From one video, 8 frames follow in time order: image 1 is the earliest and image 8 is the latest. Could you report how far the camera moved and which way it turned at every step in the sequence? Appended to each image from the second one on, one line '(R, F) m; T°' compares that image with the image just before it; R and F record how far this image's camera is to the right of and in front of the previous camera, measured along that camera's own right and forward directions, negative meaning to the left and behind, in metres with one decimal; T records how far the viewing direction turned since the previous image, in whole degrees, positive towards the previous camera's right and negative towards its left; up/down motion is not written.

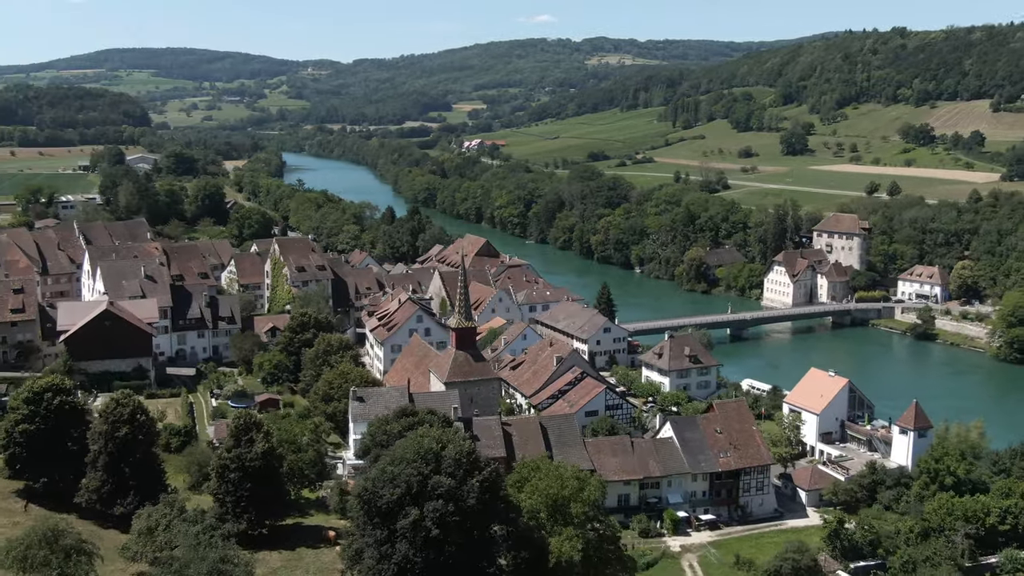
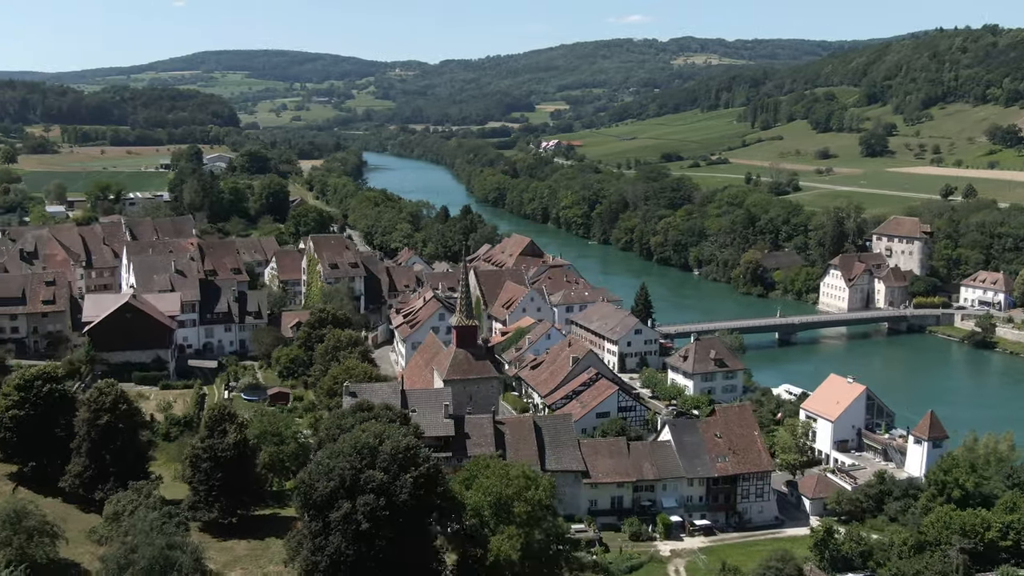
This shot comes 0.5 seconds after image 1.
(+2.7, +0.1) m; -5°
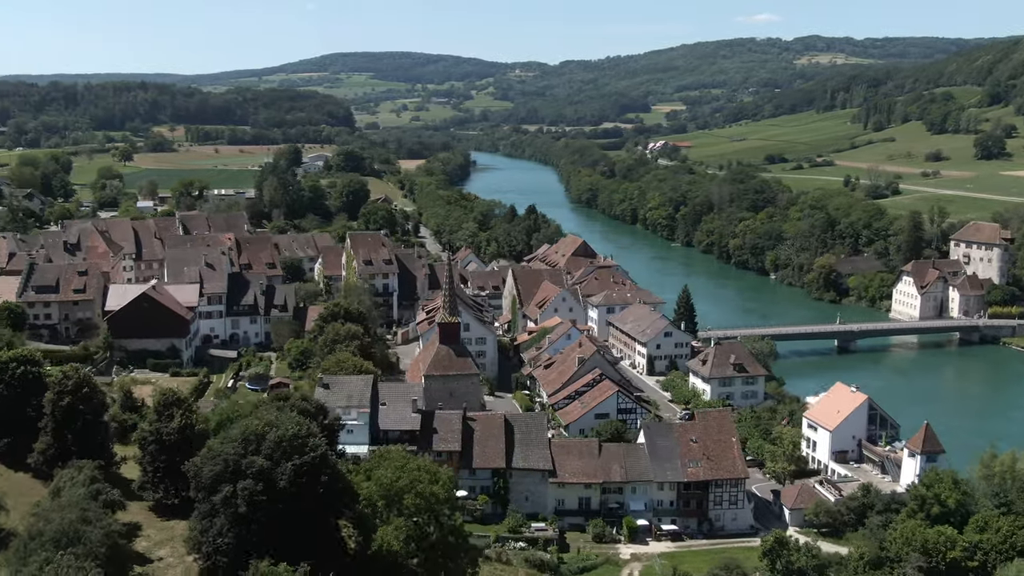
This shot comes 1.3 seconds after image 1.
(+4.4, 0.0) m; -7°
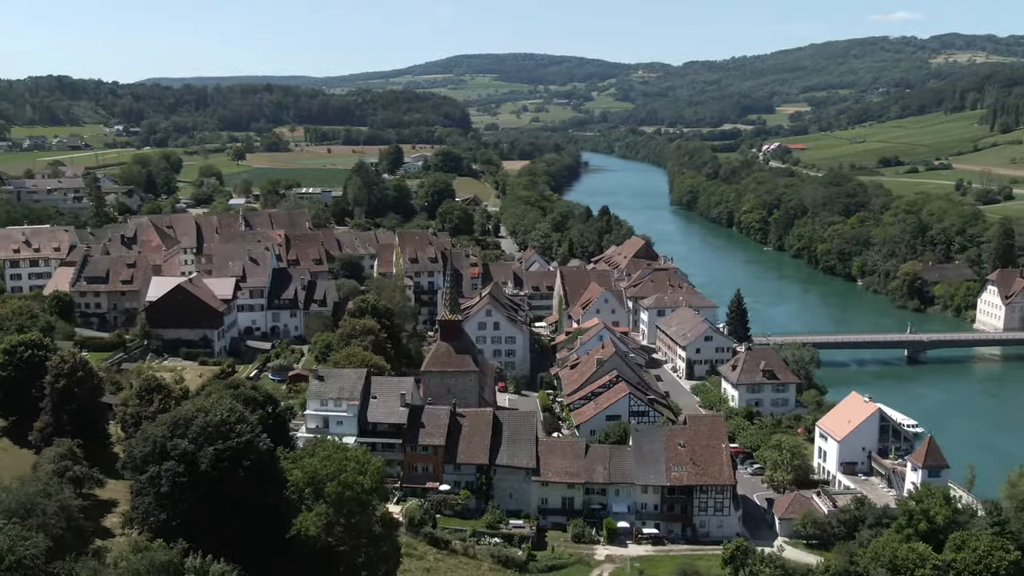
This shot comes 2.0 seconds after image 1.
(+4.0, -0.1) m; -7°
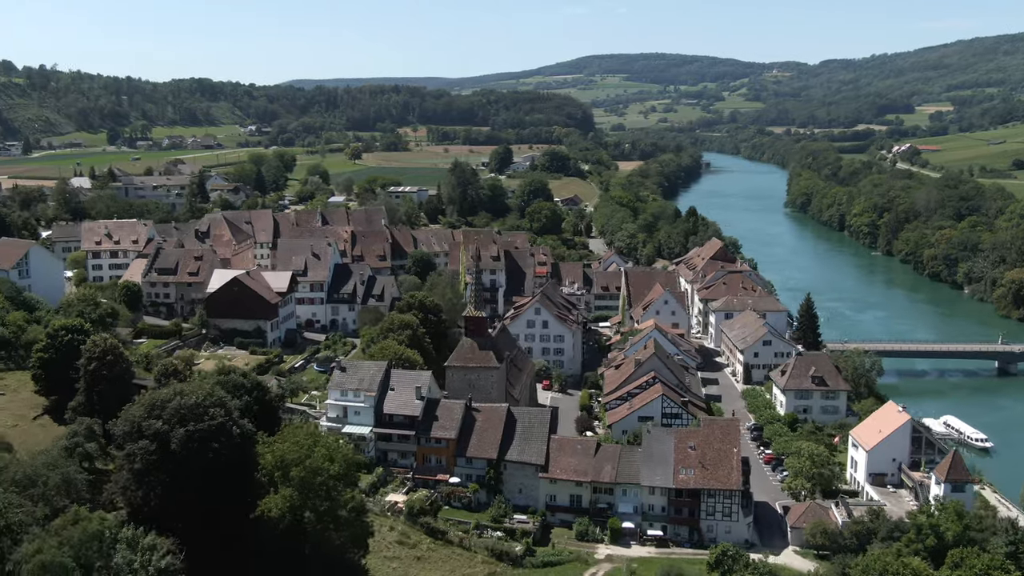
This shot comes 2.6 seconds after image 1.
(+3.5, -0.1) m; -7°
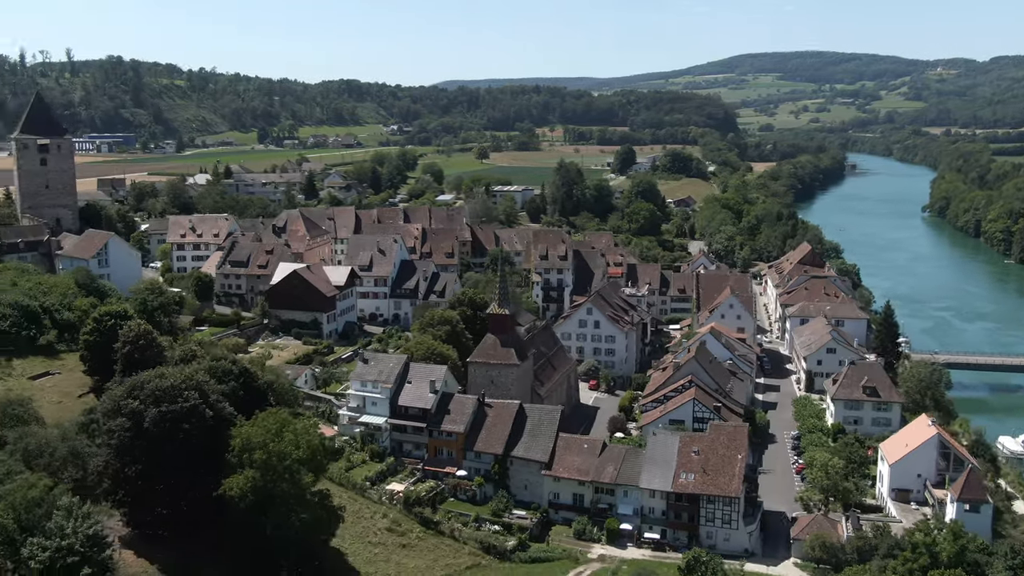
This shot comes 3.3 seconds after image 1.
(+4.2, -0.1) m; -8°
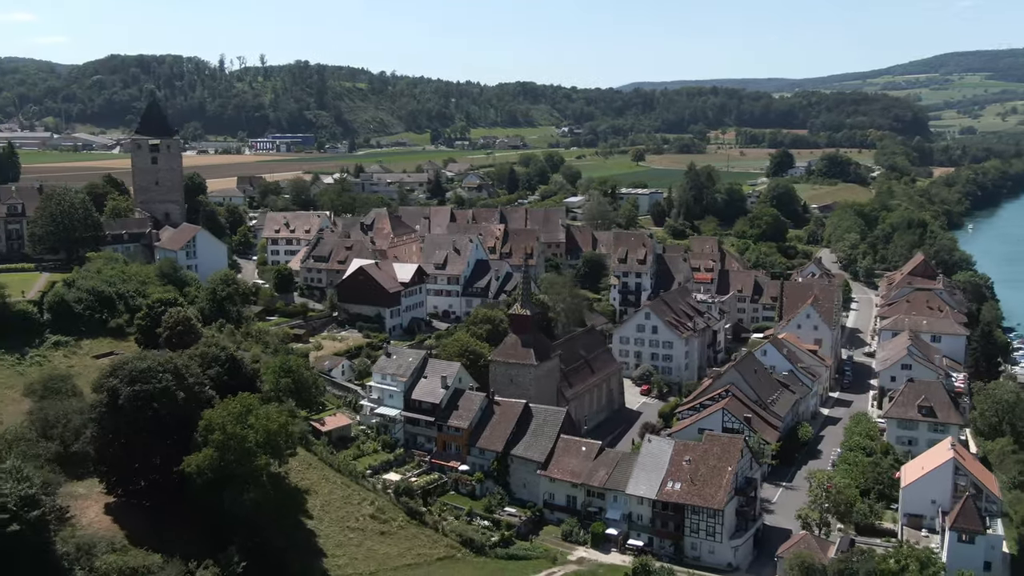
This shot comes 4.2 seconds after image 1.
(+5.6, 0.0) m; -10°
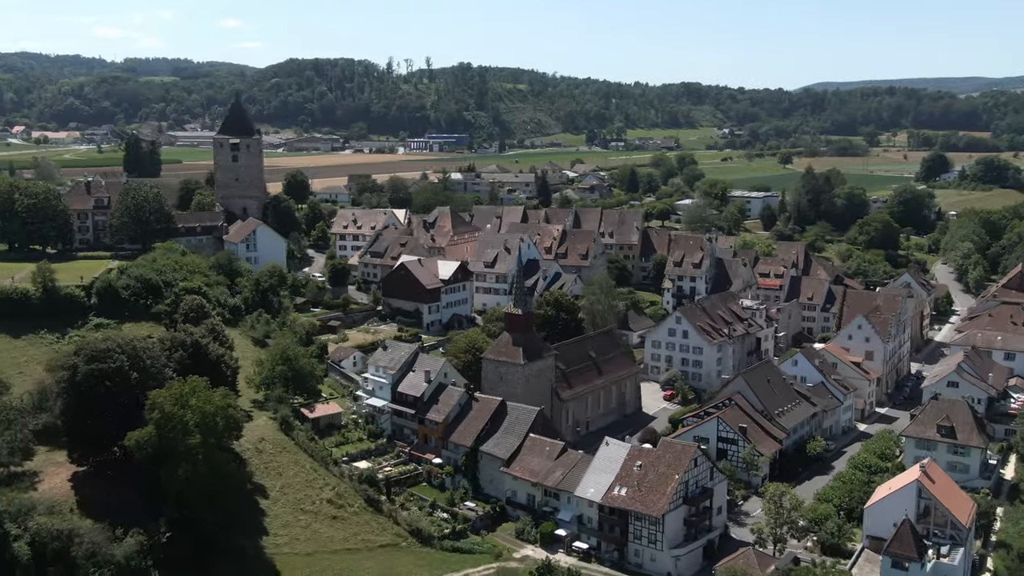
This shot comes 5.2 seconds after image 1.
(+6.4, +0.2) m; -10°
